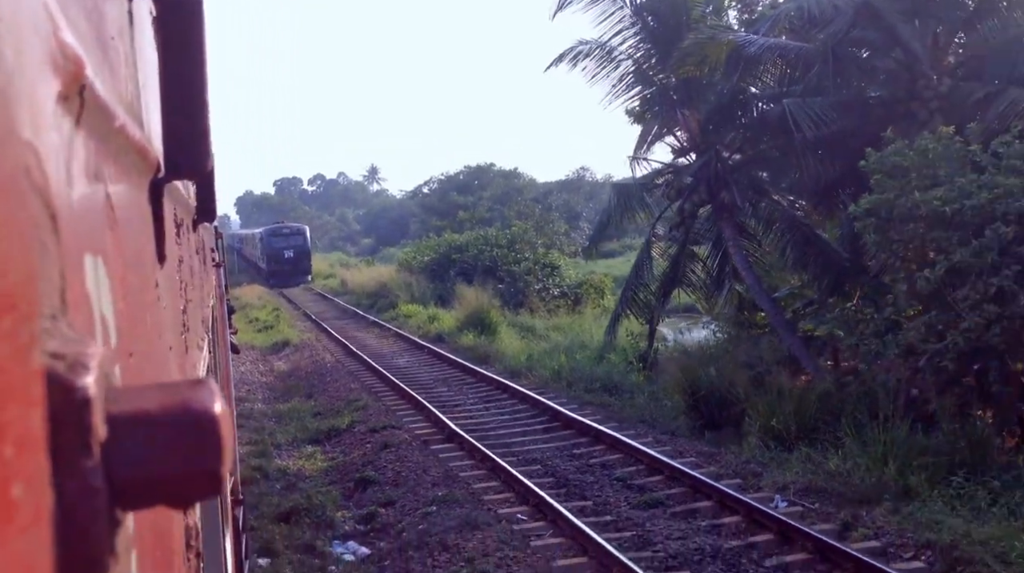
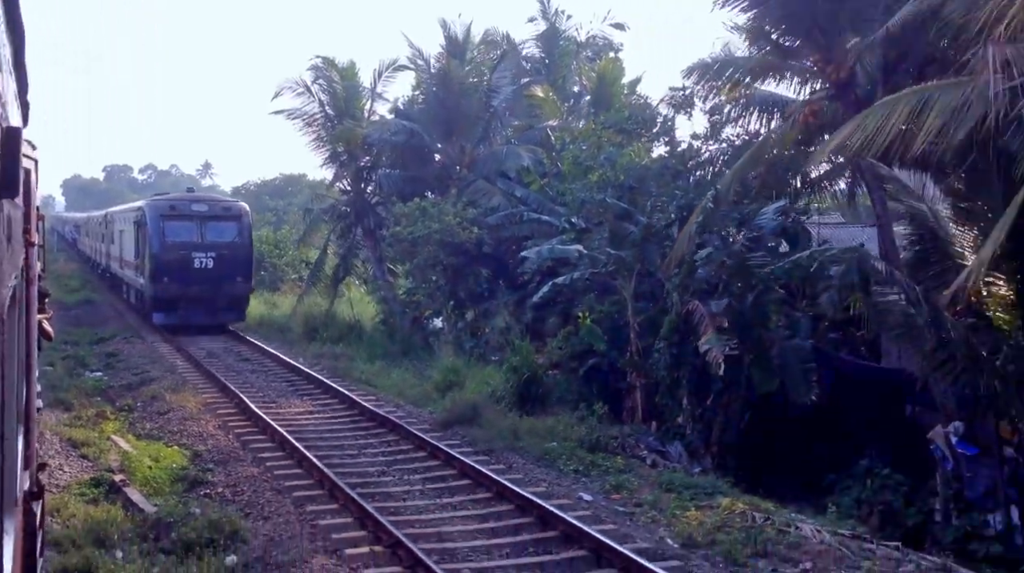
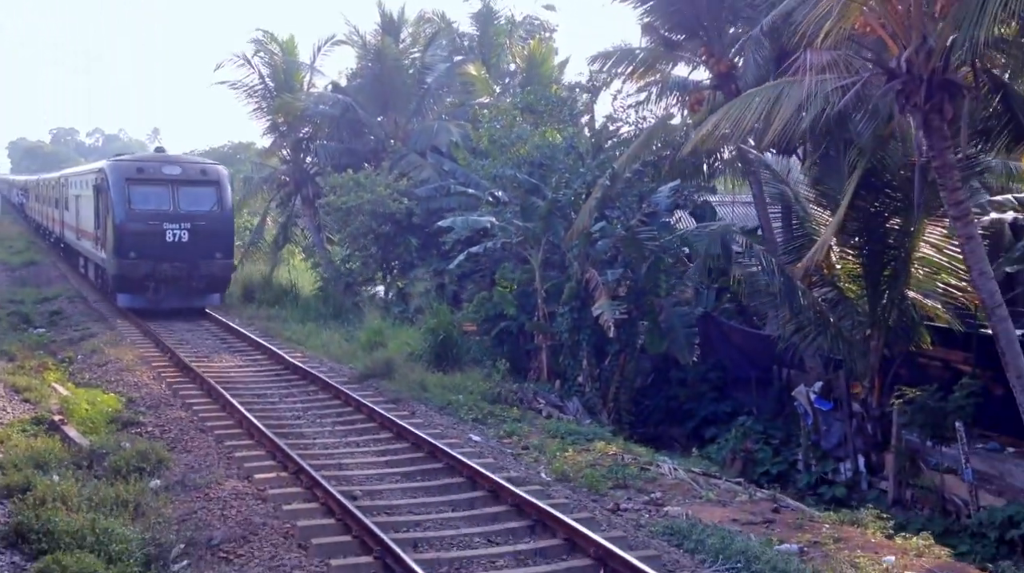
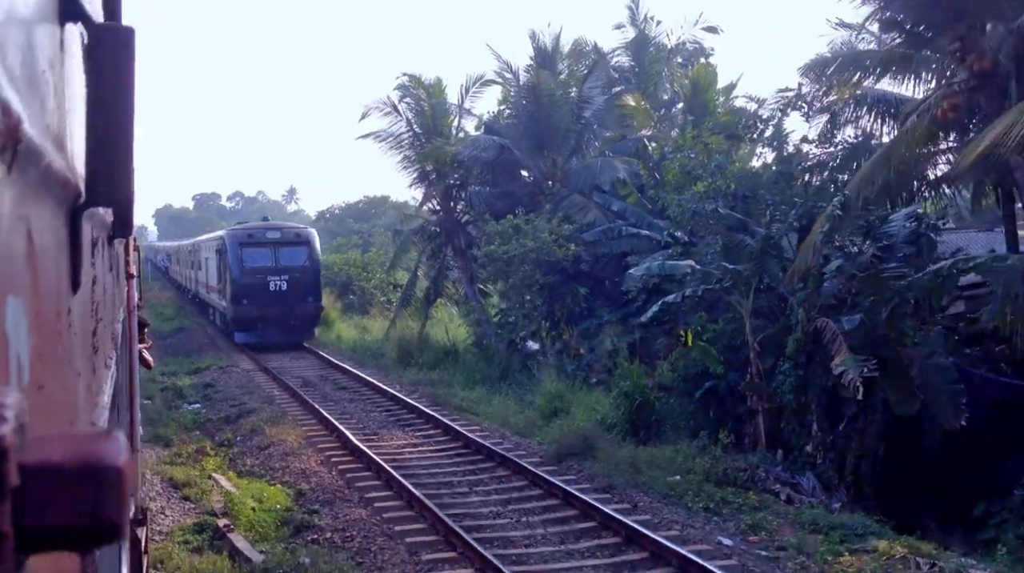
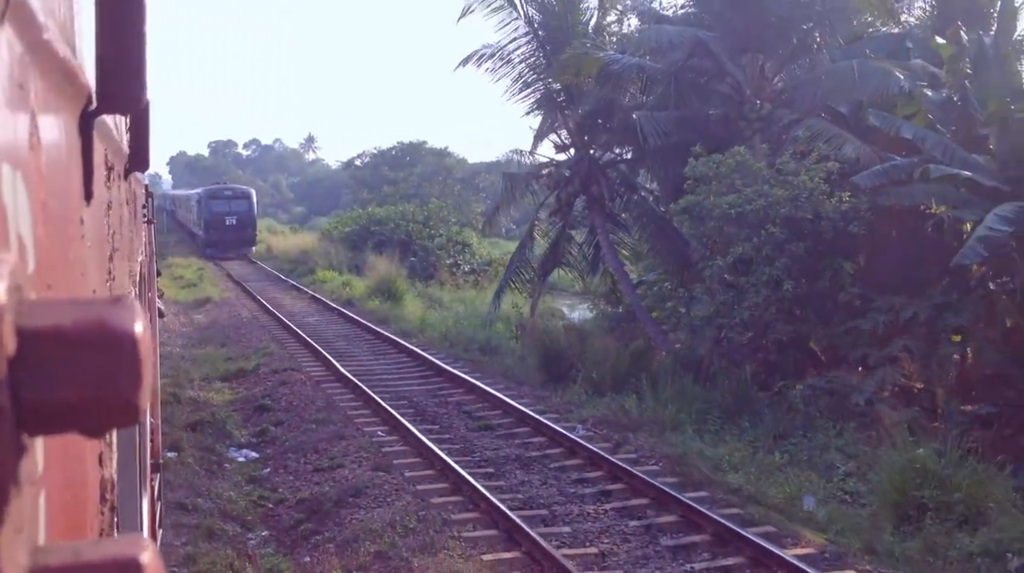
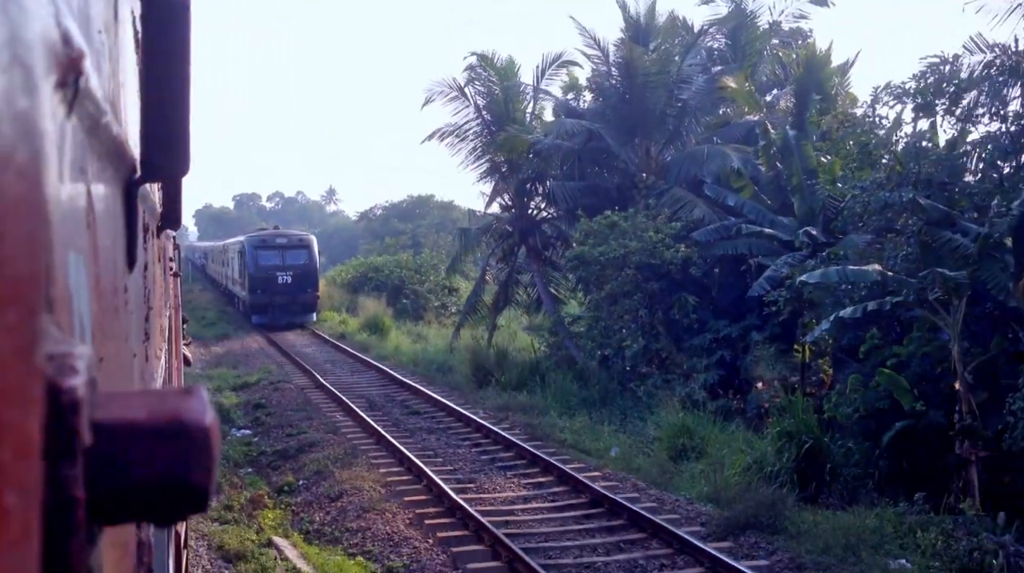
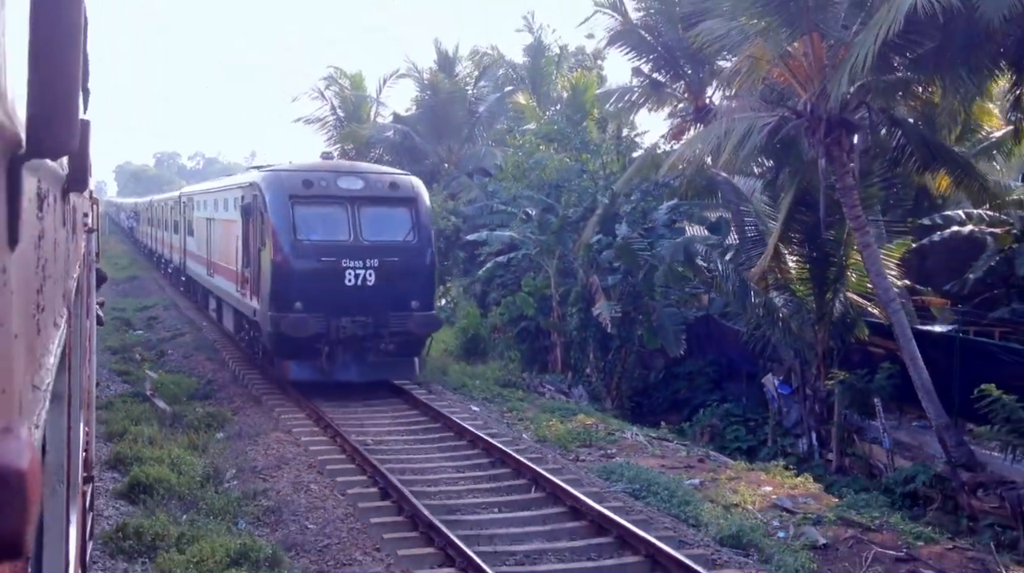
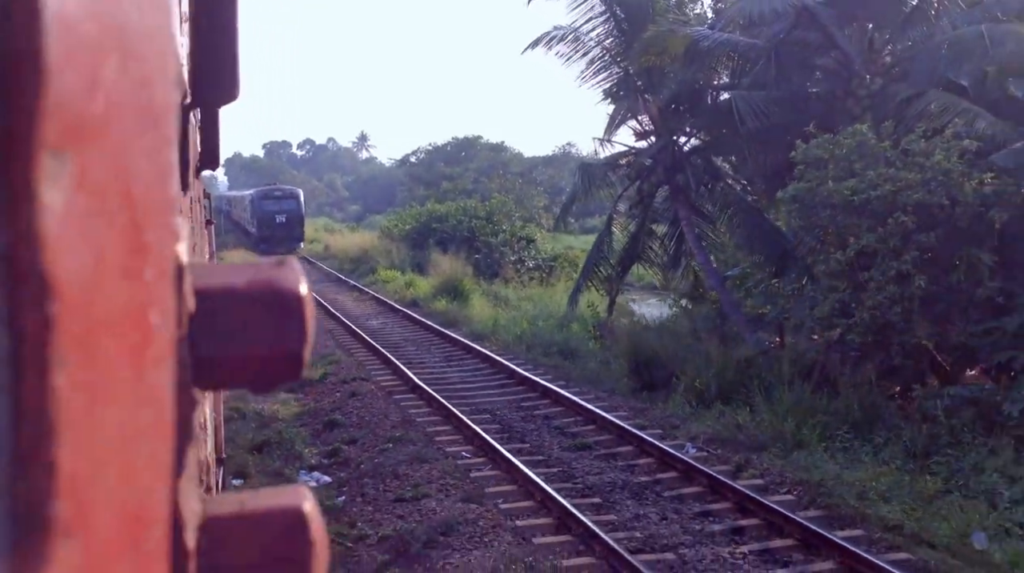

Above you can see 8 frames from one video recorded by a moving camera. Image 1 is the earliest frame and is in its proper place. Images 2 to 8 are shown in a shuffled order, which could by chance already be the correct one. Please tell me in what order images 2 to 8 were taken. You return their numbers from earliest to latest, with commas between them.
8, 5, 6, 4, 2, 3, 7
